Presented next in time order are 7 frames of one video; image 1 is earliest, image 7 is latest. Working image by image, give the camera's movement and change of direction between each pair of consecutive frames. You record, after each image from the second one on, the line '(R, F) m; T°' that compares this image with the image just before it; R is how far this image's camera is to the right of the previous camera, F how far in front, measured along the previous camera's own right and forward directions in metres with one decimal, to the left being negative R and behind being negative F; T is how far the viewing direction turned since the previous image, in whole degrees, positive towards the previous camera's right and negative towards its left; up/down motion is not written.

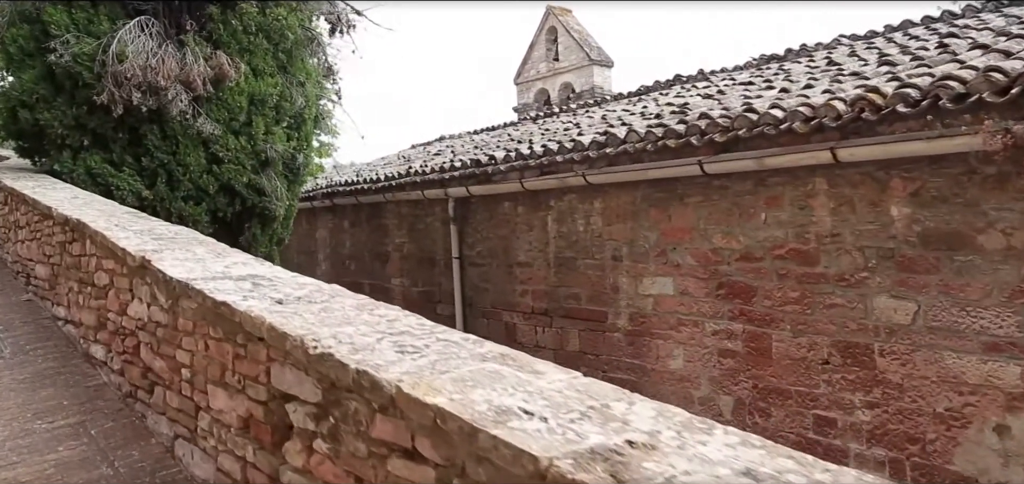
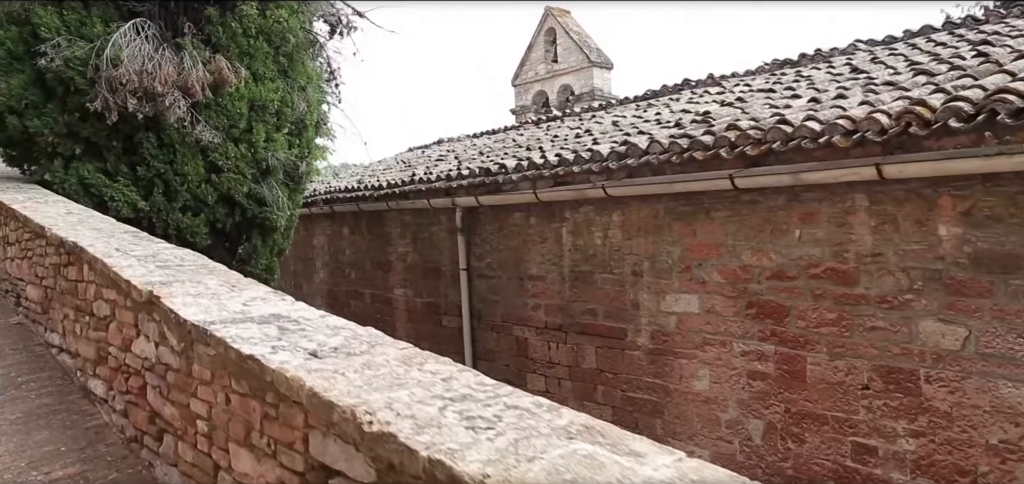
(-0.2, +0.2) m; +1°
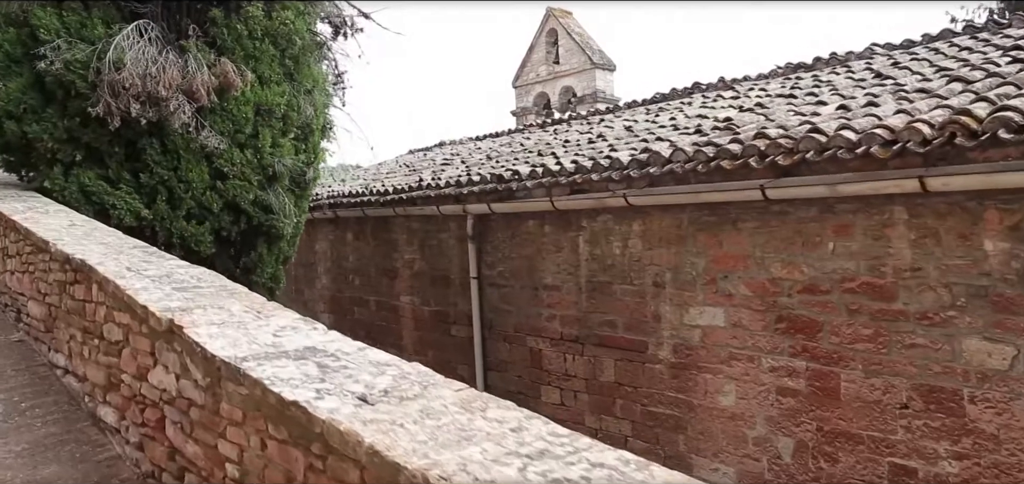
(-0.2, +0.2) m; +1°
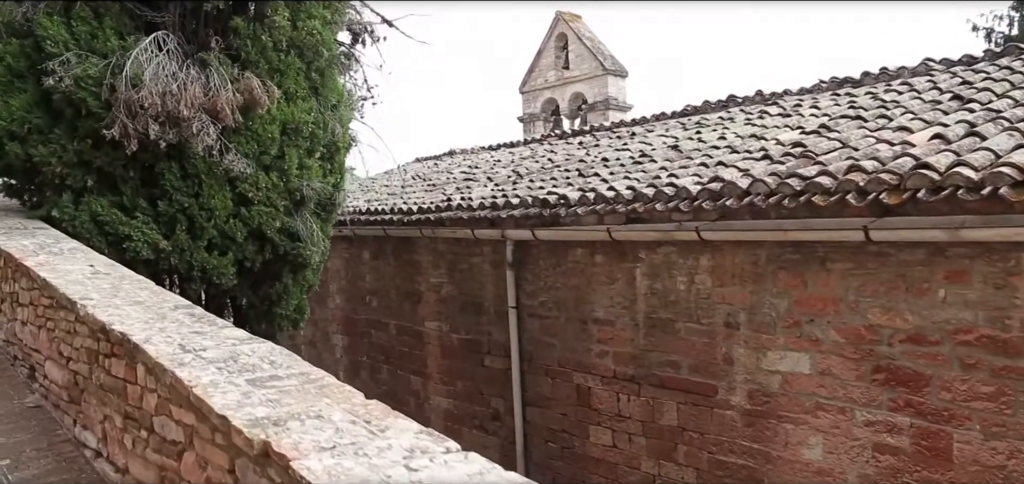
(-0.5, +0.4) m; +1°
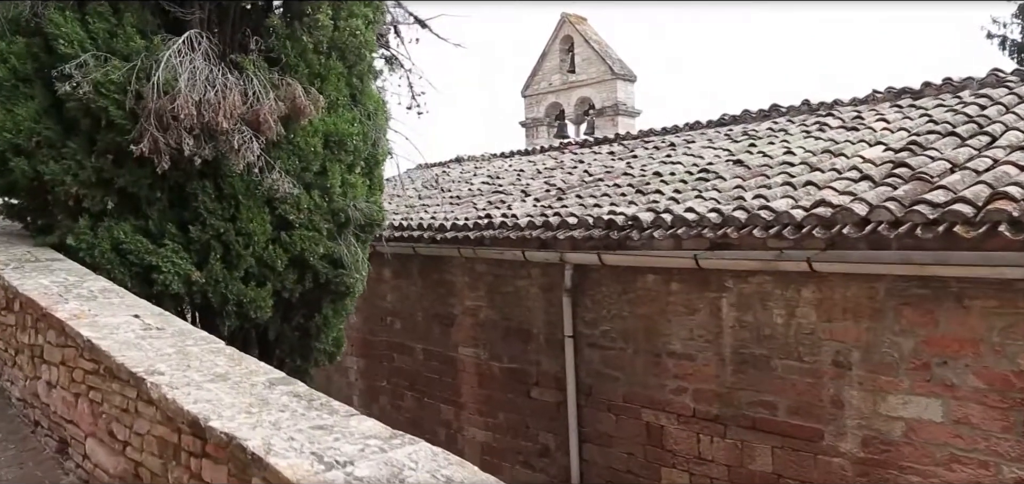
(-0.7, +0.5) m; +3°
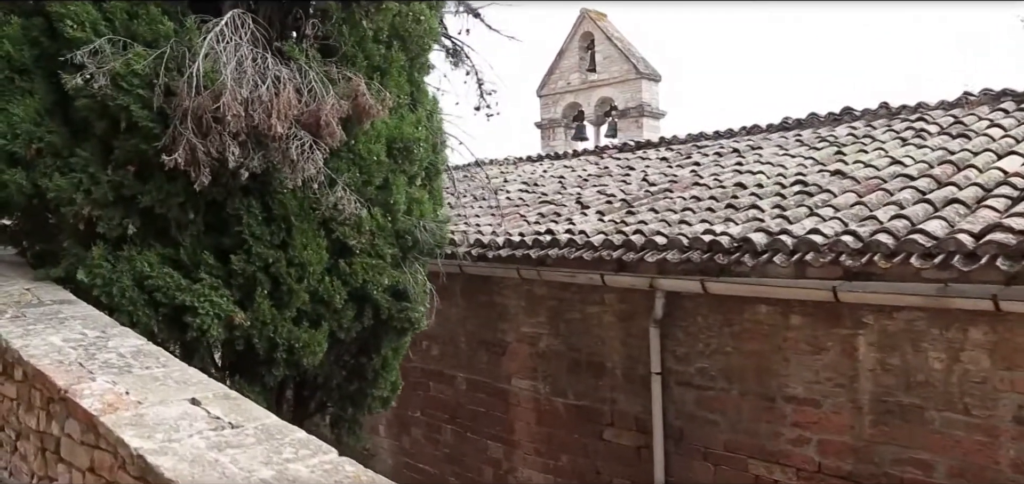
(-0.7, +0.8) m; +1°
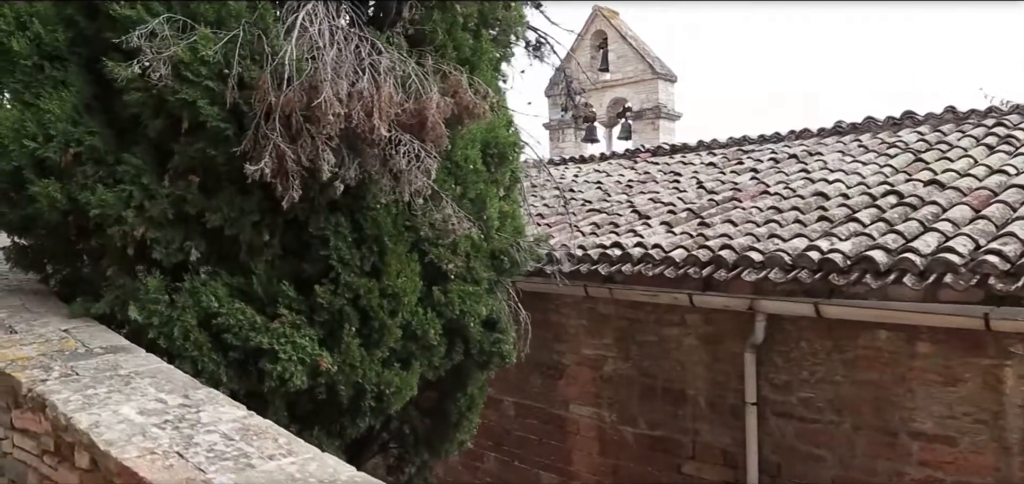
(-0.7, +0.5) m; +2°
